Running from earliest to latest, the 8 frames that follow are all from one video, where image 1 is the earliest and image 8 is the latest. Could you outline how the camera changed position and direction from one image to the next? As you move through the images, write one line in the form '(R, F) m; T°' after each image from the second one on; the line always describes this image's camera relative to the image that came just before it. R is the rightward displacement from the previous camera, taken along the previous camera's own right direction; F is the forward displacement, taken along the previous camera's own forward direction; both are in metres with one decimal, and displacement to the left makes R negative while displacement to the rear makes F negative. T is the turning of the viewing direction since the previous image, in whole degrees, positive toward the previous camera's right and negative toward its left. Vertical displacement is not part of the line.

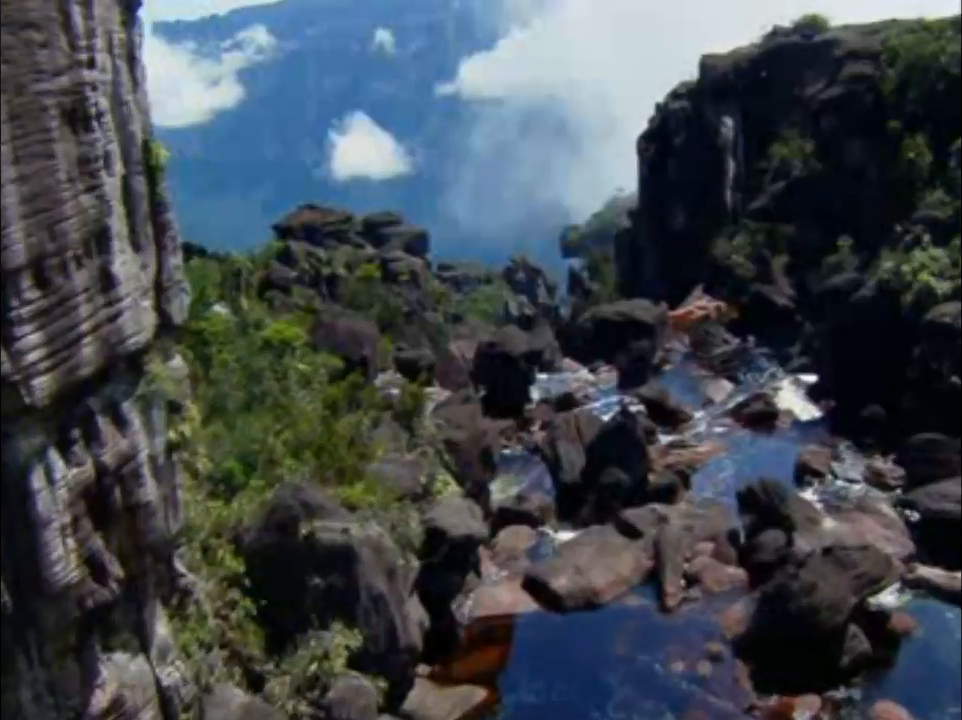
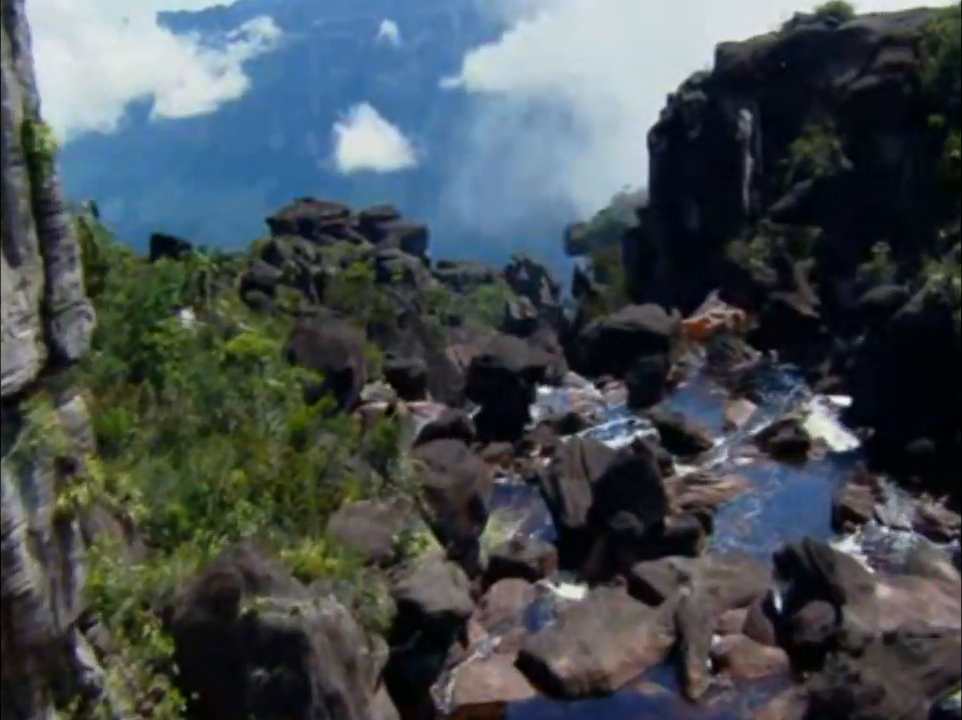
(+0.1, +3.7) m; 0°
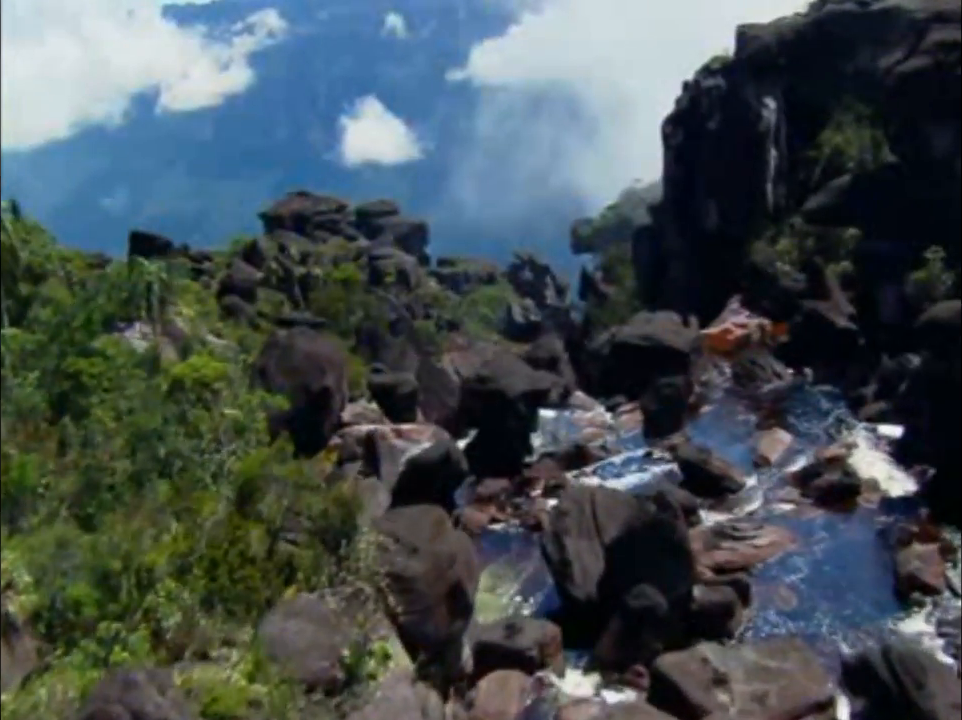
(+0.2, +4.3) m; 0°
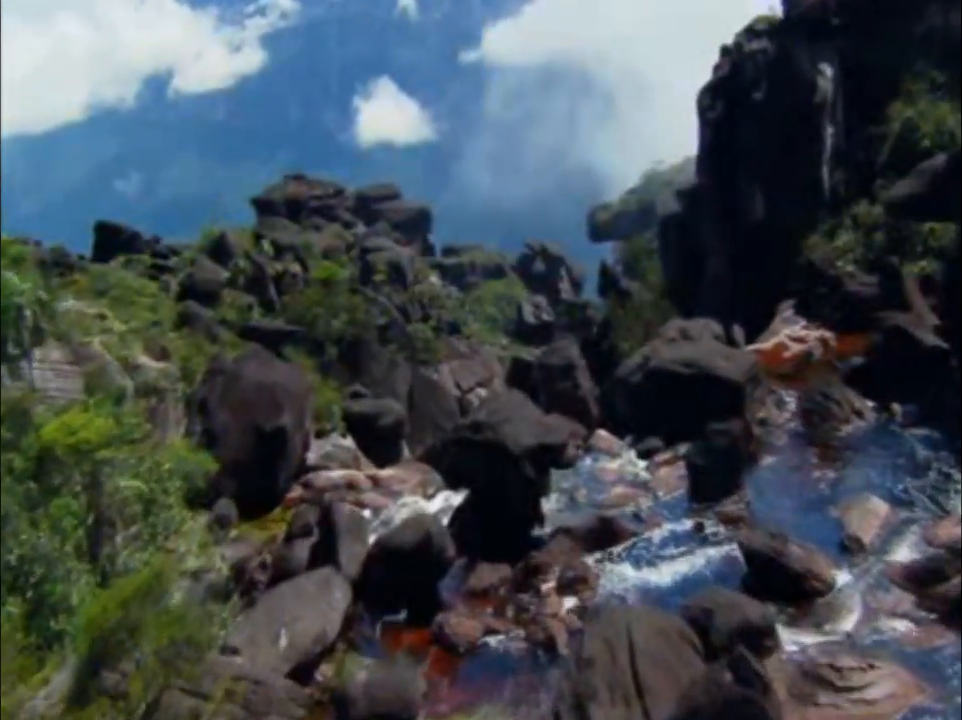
(+0.2, +7.0) m; 0°
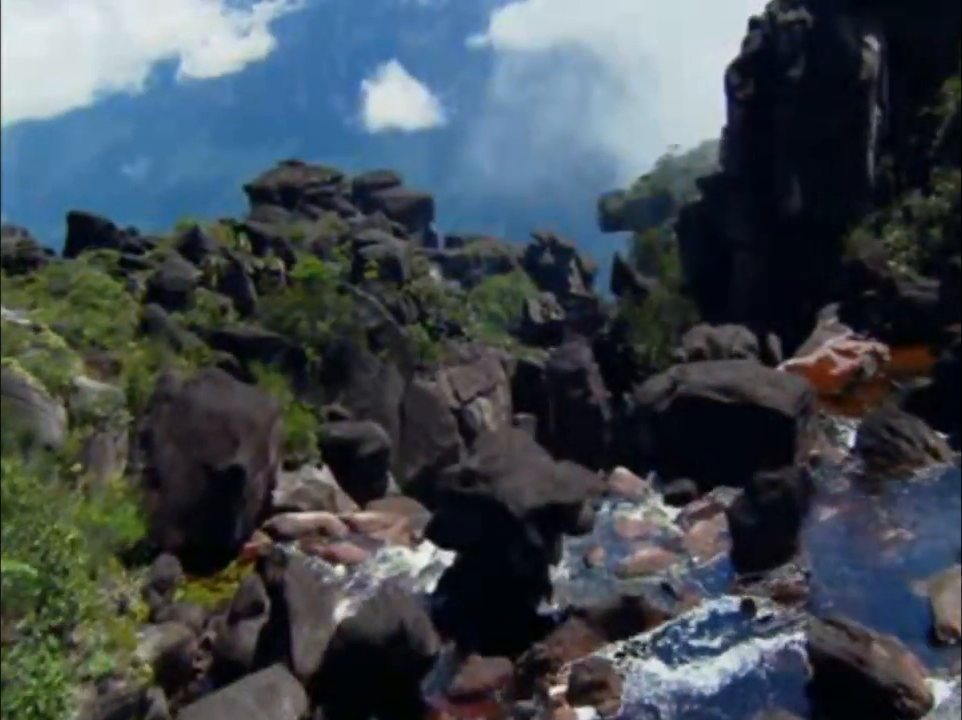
(+0.2, +4.3) m; 0°
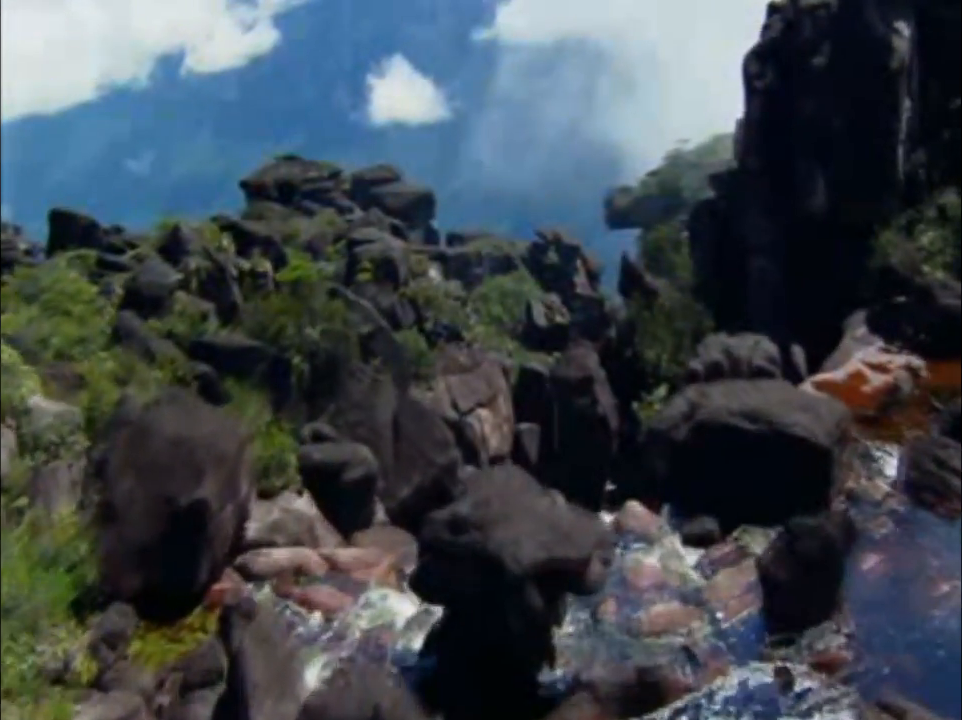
(+0.1, +2.4) m; 0°
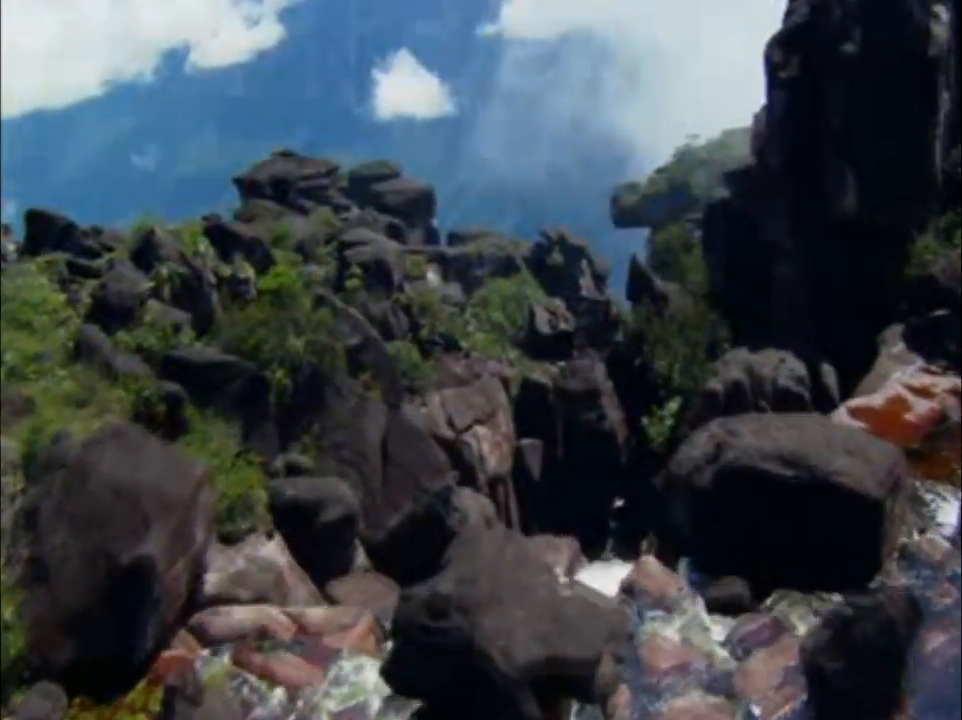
(+0.1, +2.8) m; 0°
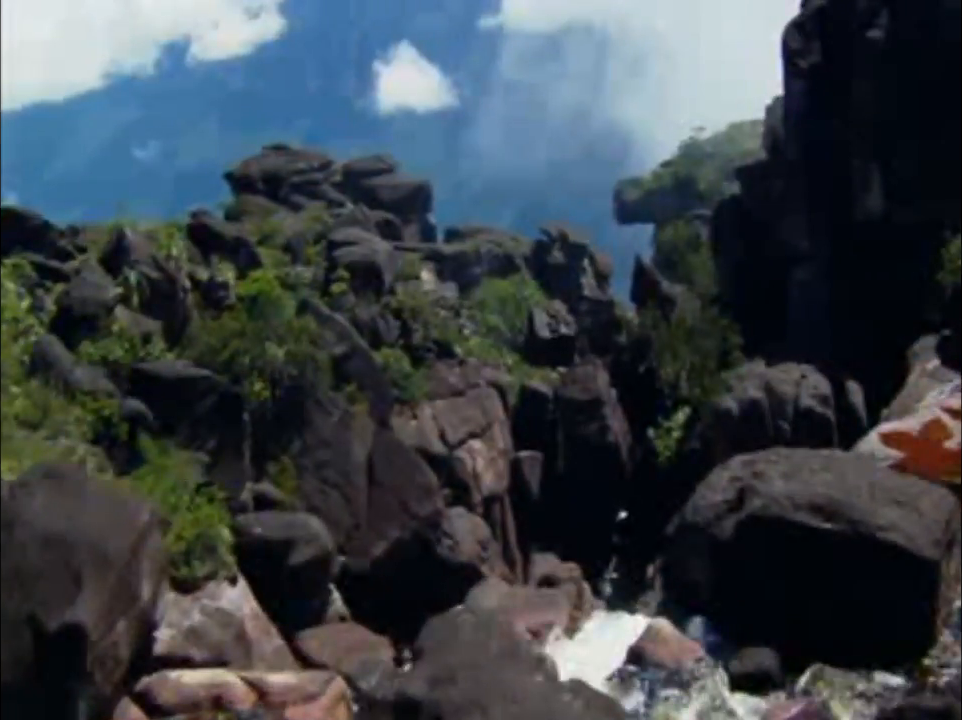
(+0.1, +2.3) m; 0°
